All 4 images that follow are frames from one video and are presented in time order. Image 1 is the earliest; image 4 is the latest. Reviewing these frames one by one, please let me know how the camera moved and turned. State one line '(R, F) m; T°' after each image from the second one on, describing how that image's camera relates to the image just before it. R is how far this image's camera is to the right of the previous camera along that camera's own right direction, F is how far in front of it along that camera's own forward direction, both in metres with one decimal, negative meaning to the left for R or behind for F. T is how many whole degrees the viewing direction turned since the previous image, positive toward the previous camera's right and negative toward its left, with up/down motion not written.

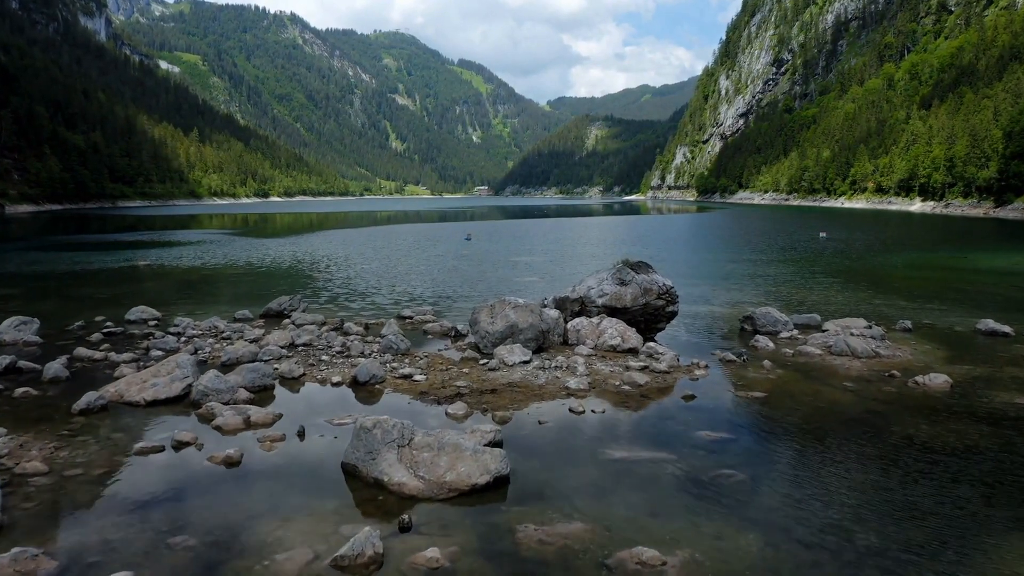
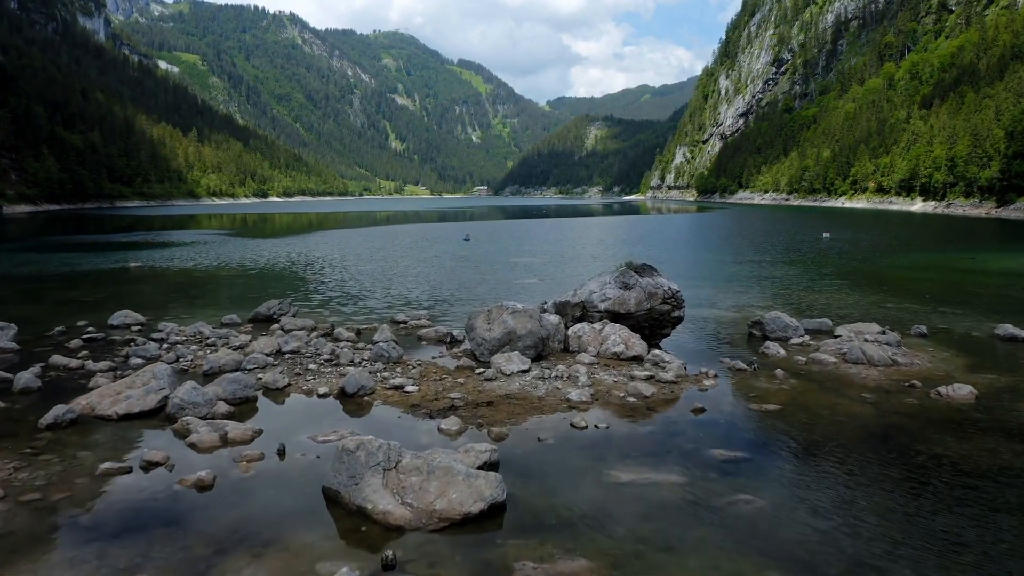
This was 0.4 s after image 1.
(0.0, +1.3) m; 0°
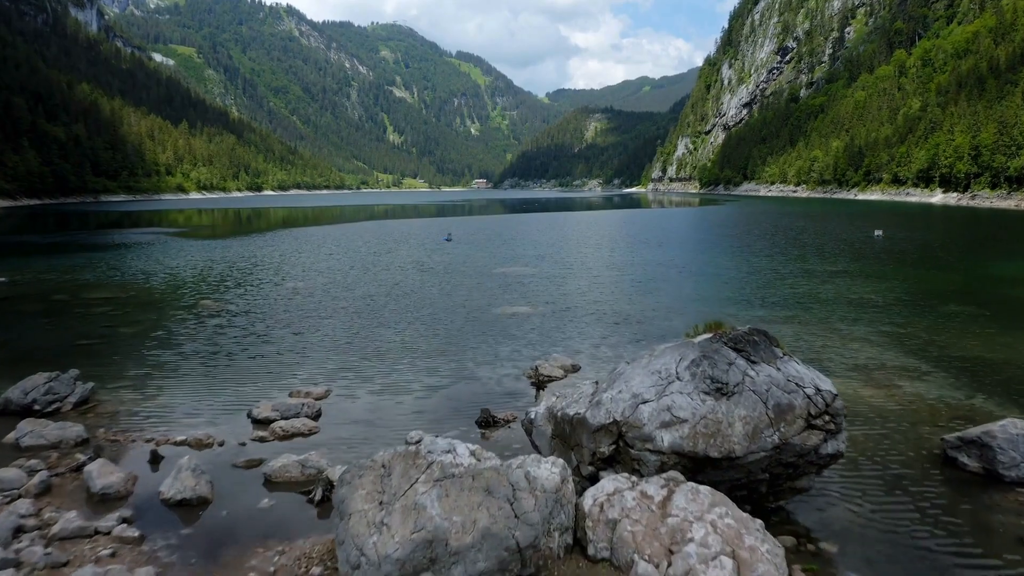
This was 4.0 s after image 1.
(+0.7, +15.0) m; 0°
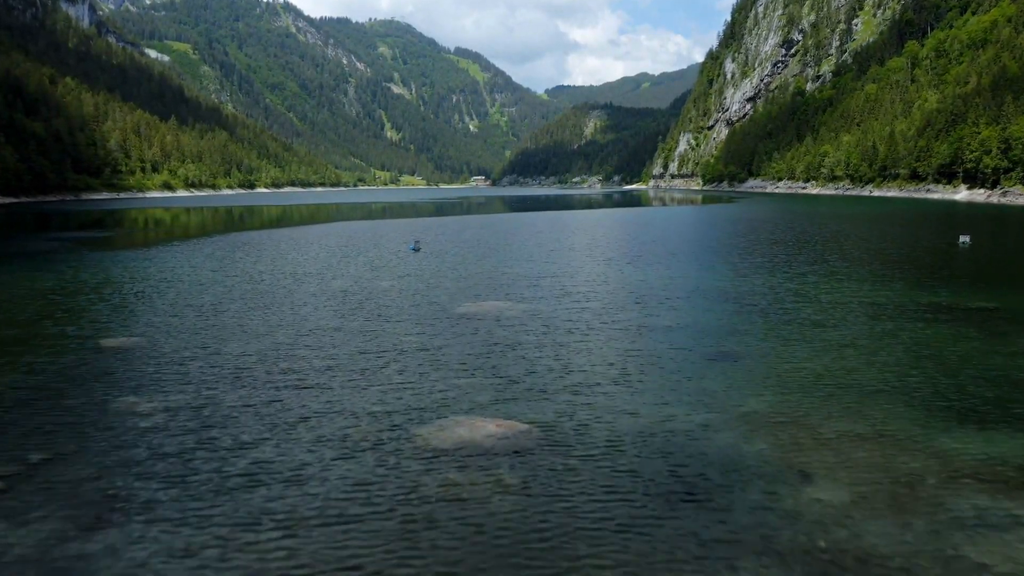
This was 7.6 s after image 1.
(+0.7, +16.6) m; 0°
